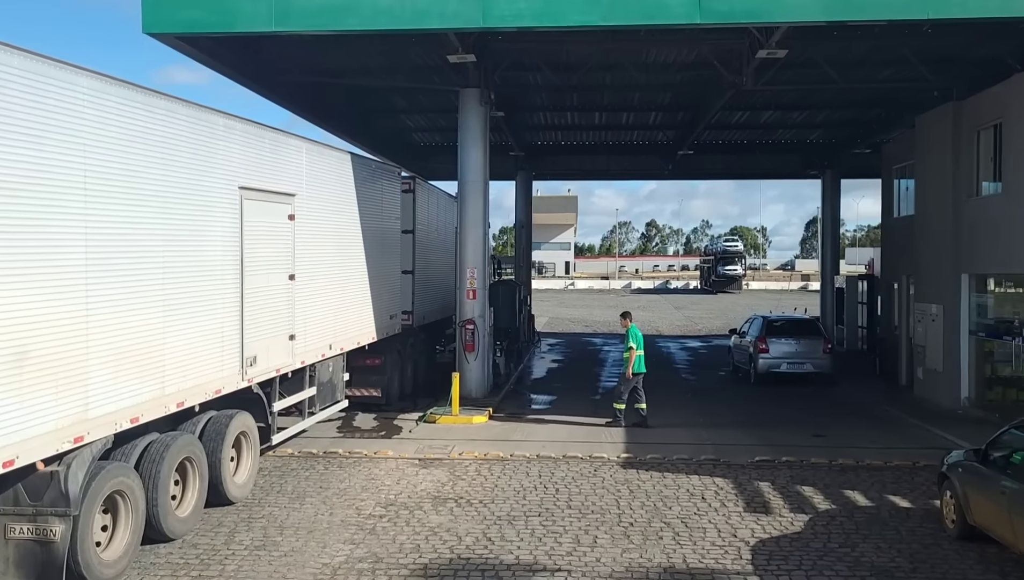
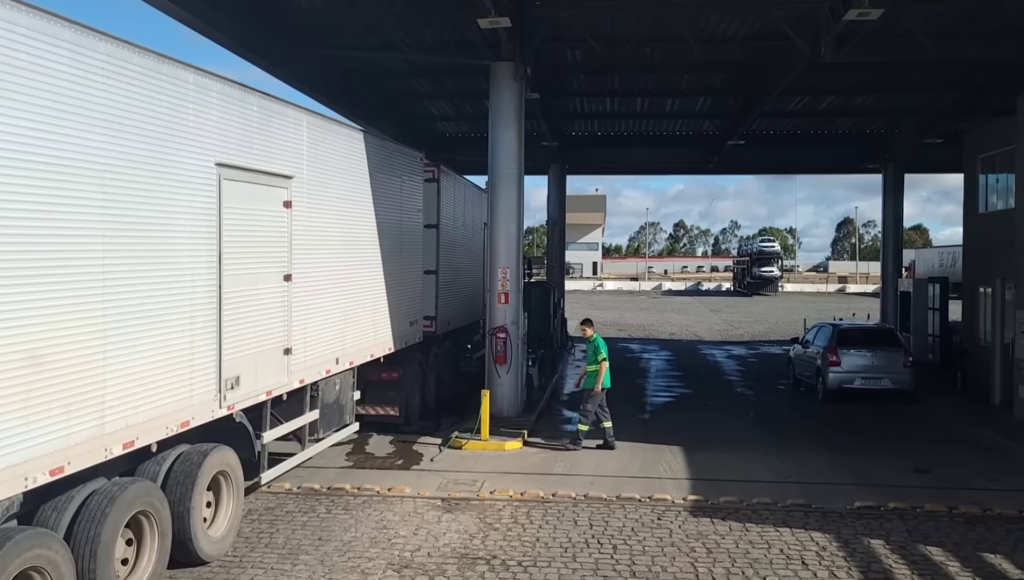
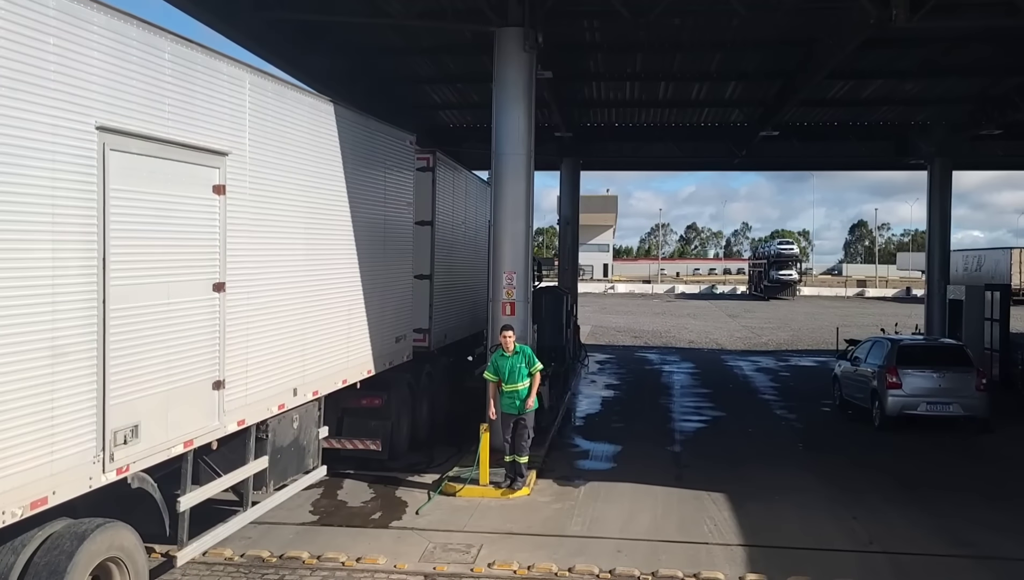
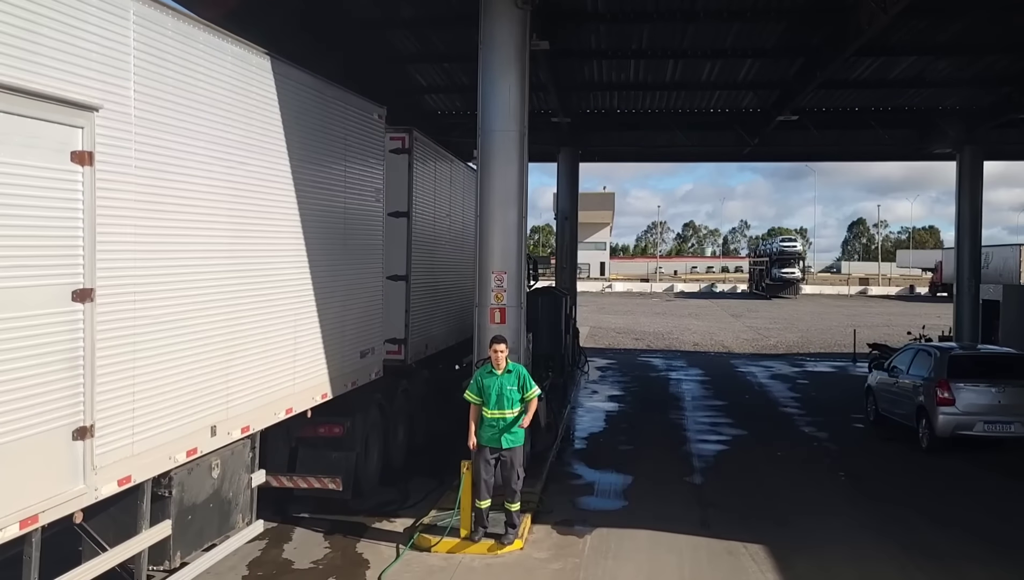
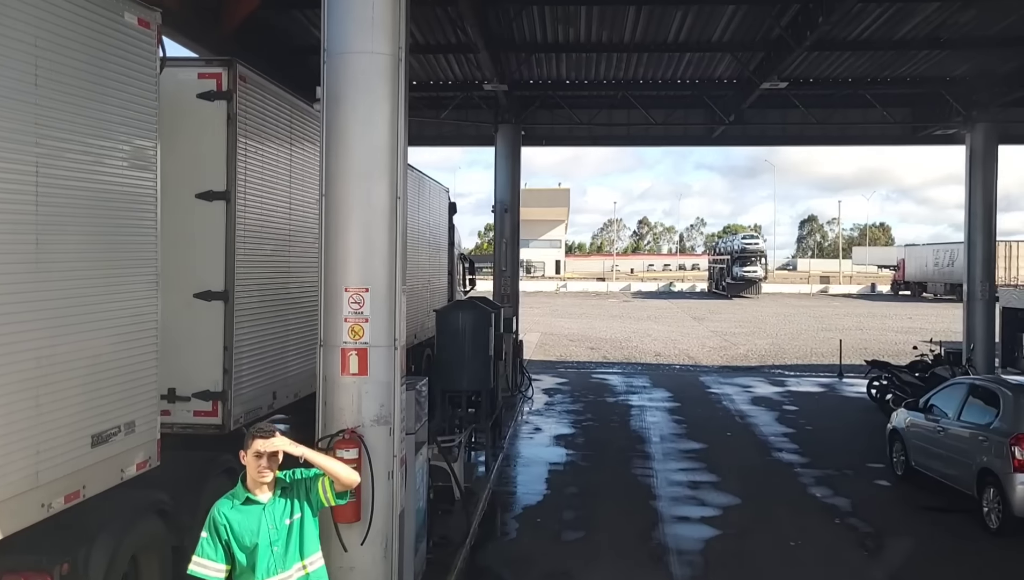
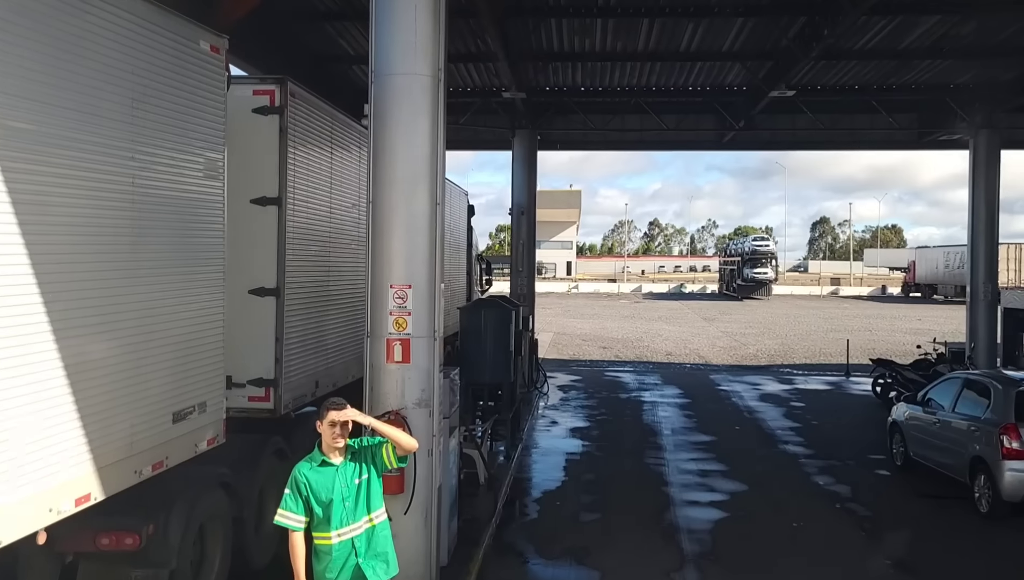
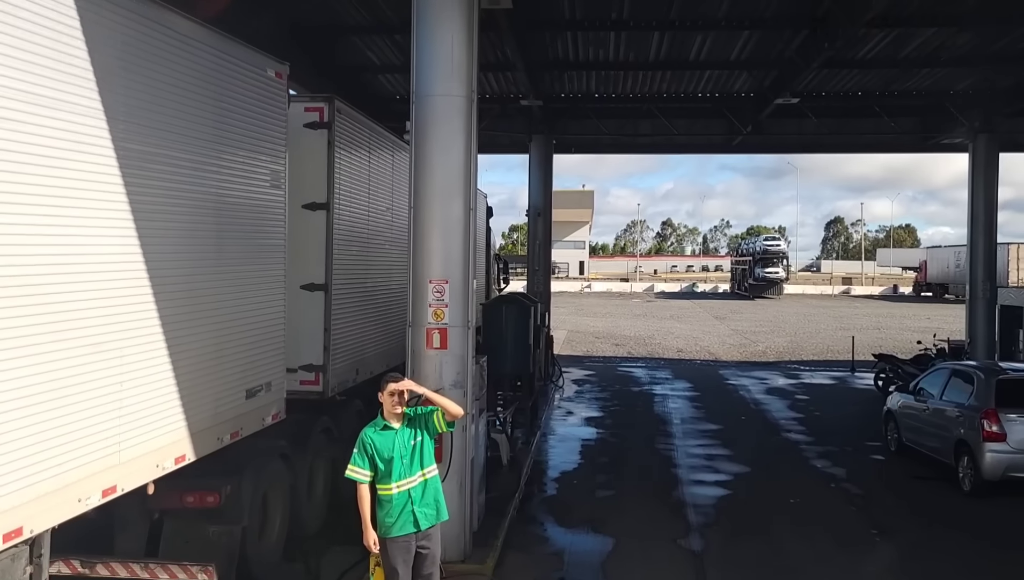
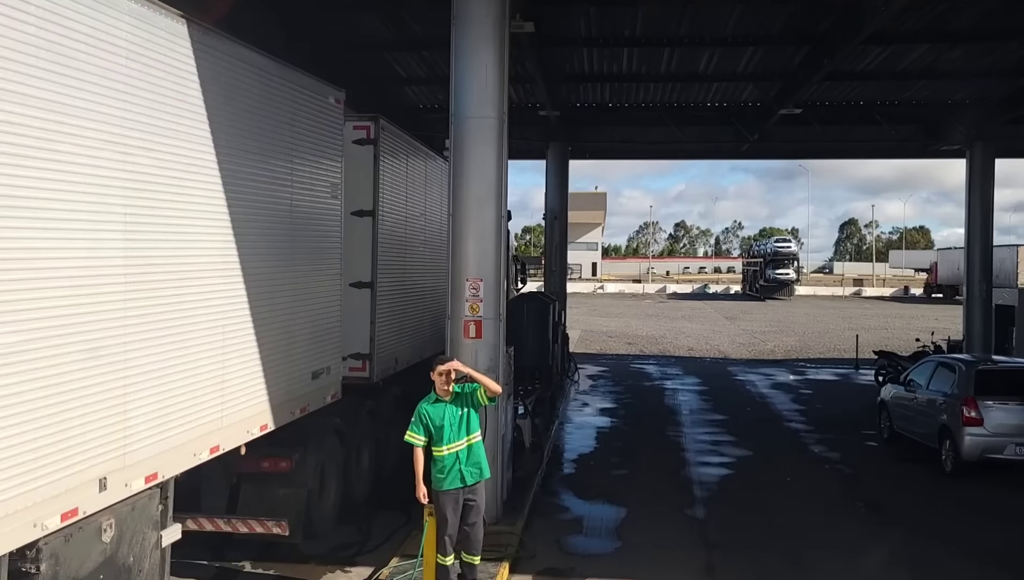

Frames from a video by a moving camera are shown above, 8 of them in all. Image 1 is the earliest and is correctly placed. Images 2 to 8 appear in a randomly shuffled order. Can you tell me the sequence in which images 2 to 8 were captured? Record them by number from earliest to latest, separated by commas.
2, 3, 4, 8, 7, 6, 5
